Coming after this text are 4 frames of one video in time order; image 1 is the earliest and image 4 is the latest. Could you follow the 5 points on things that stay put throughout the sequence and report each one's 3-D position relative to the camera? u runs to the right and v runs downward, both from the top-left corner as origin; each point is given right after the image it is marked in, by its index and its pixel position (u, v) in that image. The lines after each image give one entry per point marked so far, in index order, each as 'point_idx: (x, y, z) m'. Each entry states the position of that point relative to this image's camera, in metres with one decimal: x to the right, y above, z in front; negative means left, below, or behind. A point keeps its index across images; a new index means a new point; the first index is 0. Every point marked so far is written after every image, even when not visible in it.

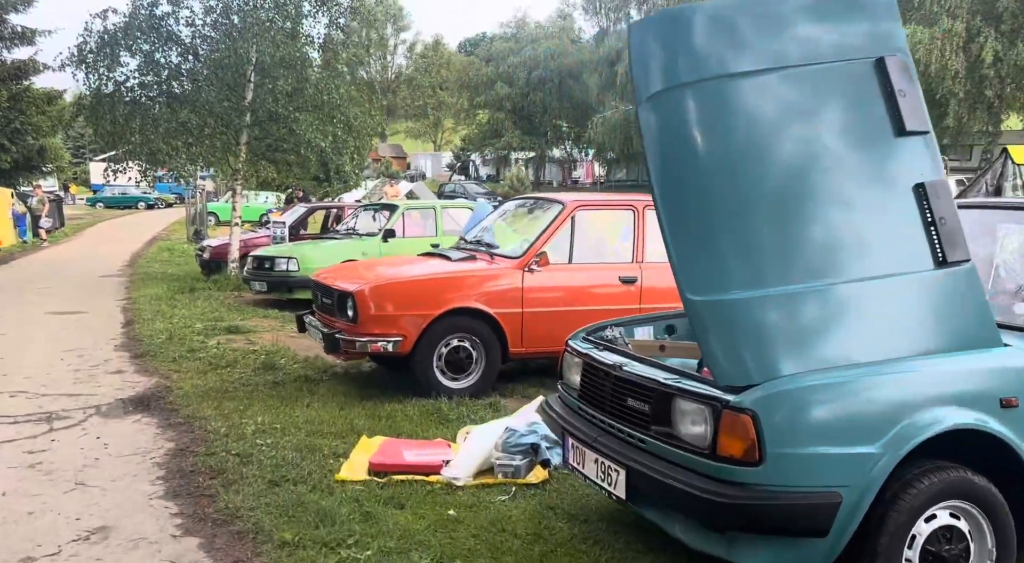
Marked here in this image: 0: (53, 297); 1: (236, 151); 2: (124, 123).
0: (-7.3, -0.3, +13.1) m
1: (-4.5, +2.2, +13.5) m
2: (-6.2, +2.5, +13.1) m
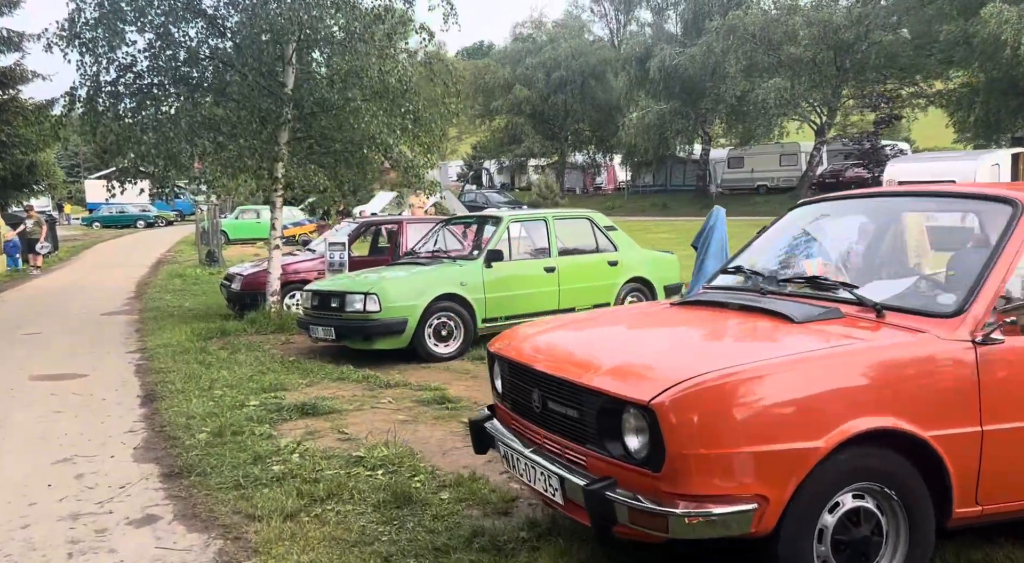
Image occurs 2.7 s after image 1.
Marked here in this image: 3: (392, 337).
0: (-5.7, -0.9, +10.2) m
1: (-3.0, +1.7, +10.6) m
2: (-4.7, +2.0, +10.1) m
3: (-1.2, -0.5, +8.2) m
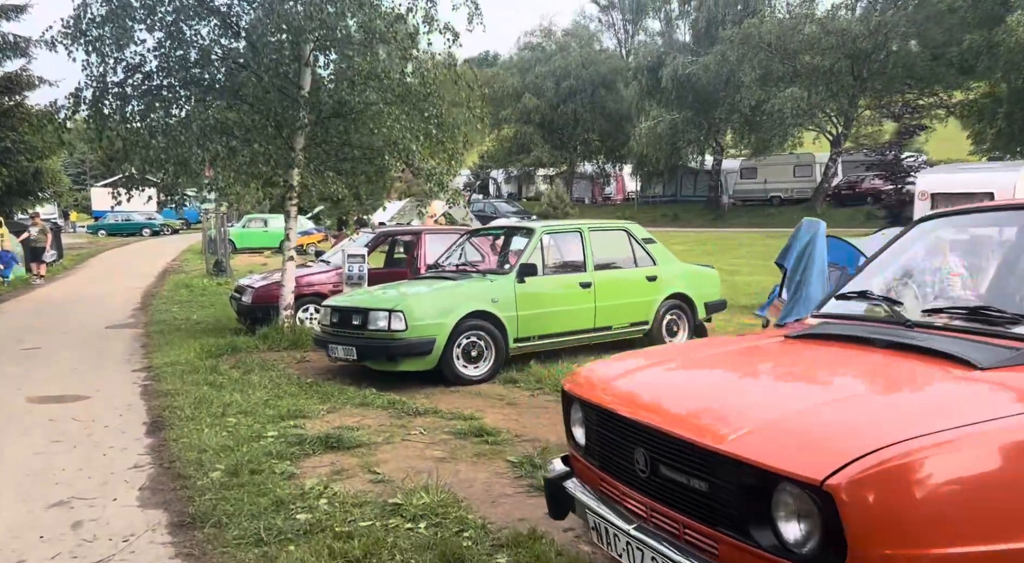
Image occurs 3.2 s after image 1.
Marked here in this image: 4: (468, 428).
0: (-5.4, -1.0, +9.6) m
1: (-2.7, +1.5, +10.0) m
2: (-4.3, +1.8, +9.6) m
3: (-0.9, -0.7, +7.5) m
4: (-0.3, -1.0, +5.9) m
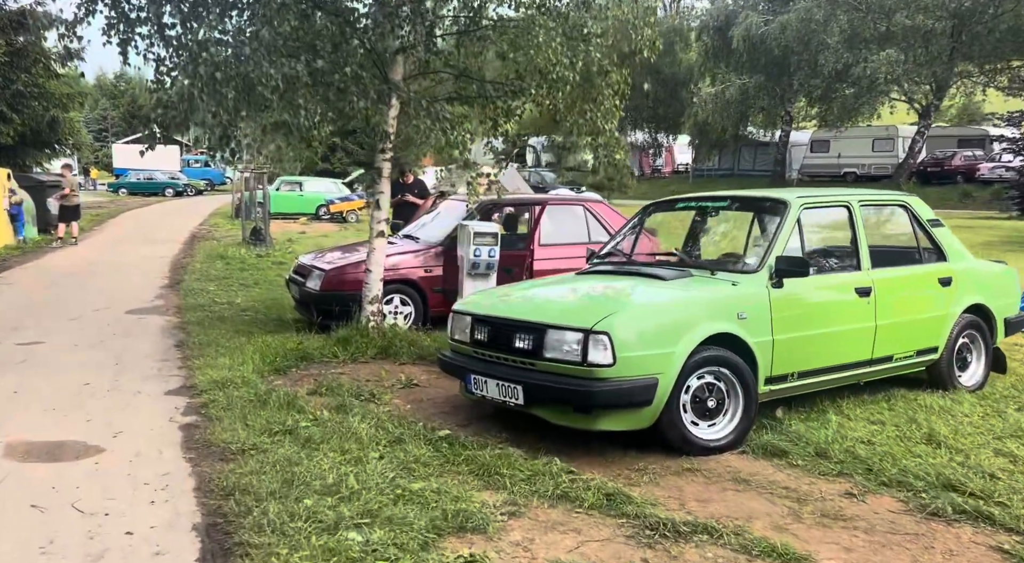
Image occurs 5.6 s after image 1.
0: (-3.8, -0.8, +6.8) m
1: (-1.0, +1.6, +7.1) m
2: (-2.7, +2.0, +6.7) m
3: (+0.7, -0.7, +4.6) m
4: (+1.2, -1.1, +3.0) m
